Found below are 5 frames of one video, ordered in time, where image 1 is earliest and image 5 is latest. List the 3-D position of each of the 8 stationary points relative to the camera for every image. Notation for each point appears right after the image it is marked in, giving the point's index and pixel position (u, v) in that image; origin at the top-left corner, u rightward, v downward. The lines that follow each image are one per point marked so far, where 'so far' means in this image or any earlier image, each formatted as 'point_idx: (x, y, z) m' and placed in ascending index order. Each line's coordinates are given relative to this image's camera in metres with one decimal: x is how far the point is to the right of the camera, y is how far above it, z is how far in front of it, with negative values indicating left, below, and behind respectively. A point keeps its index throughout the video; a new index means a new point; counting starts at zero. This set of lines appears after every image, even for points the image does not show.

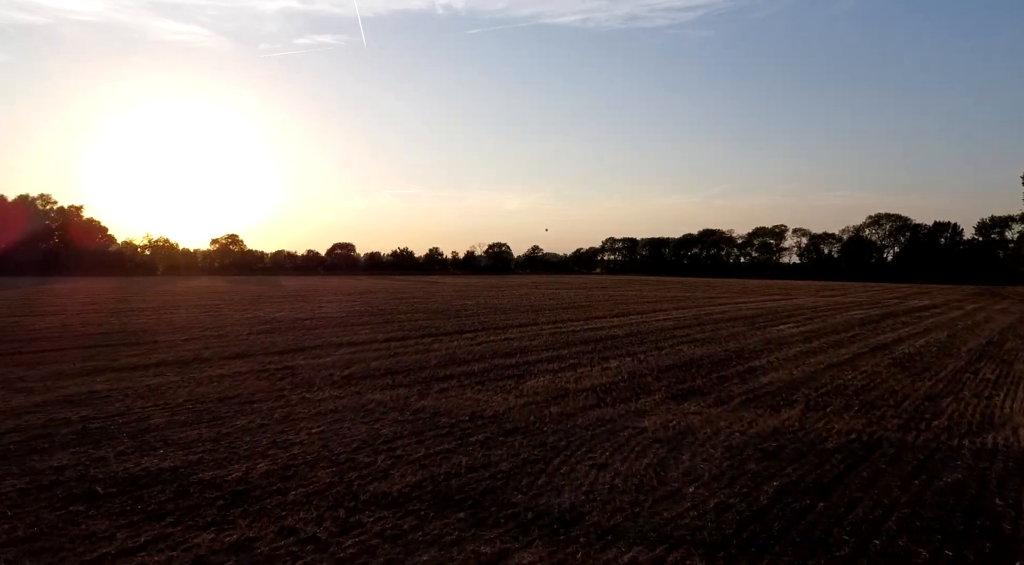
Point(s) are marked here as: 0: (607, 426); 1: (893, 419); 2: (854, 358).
0: (+1.3, -2.0, +9.0) m
1: (+5.6, -2.0, +9.5) m
2: (+8.8, -1.9, +16.4) m
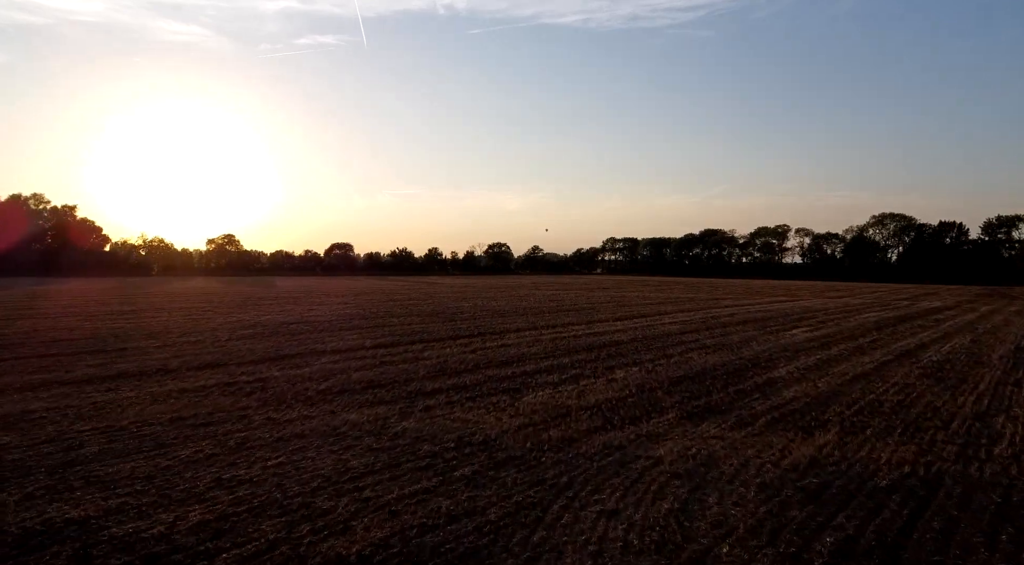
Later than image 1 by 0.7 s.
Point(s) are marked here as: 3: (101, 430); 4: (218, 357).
0: (+1.2, -2.1, +7.7) m
1: (+5.5, -2.1, +8.2) m
2: (+8.7, -2.0, +15.1) m
3: (-5.4, -1.9, +8.4) m
4: (-6.9, -1.8, +15.0) m
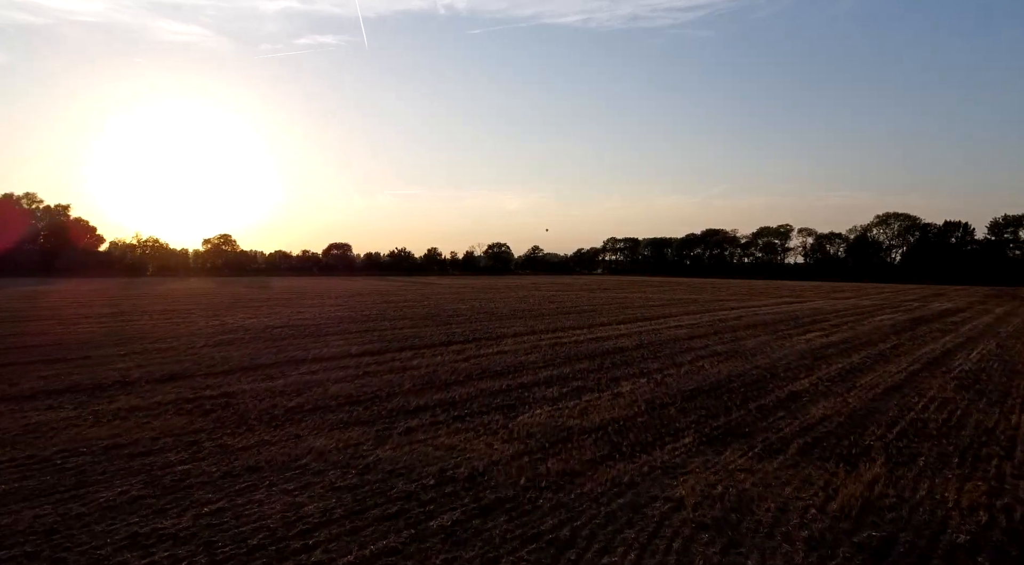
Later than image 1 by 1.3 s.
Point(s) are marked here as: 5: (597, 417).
0: (+1.1, -2.1, +6.5) m
1: (+5.4, -2.1, +6.9) m
2: (+8.6, -2.0, +13.8) m
3: (-5.4, -2.0, +7.1) m
4: (-7.0, -1.8, +13.7) m
5: (+1.3, -2.0, +9.7) m
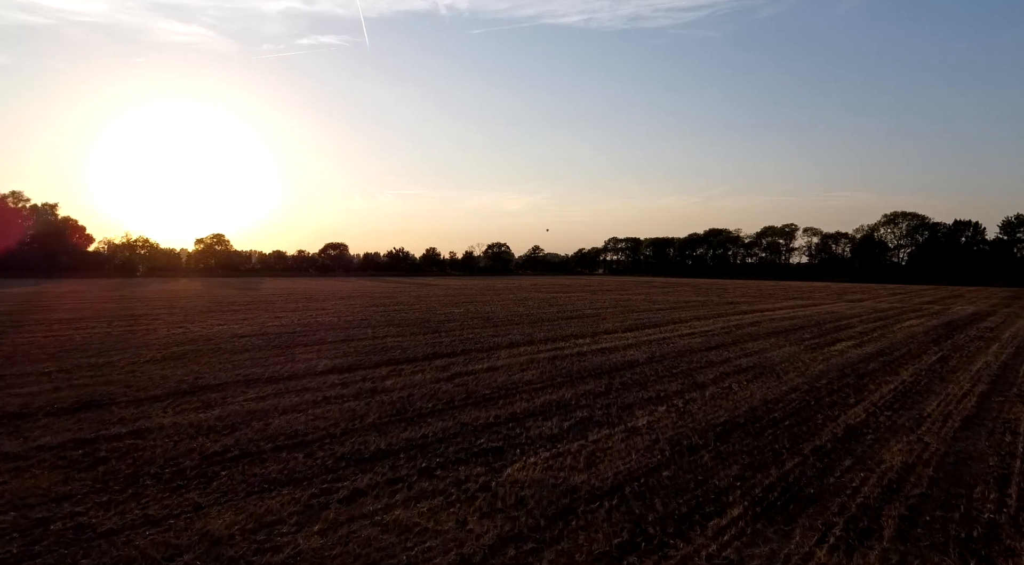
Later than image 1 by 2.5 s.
0: (+1.0, -2.2, +4.1) m
1: (+5.3, -2.2, +4.5) m
2: (+8.4, -2.2, +11.5) m
3: (-5.6, -2.1, +4.8) m
4: (-7.1, -1.9, +11.4) m
5: (+1.1, -2.1, +7.4) m
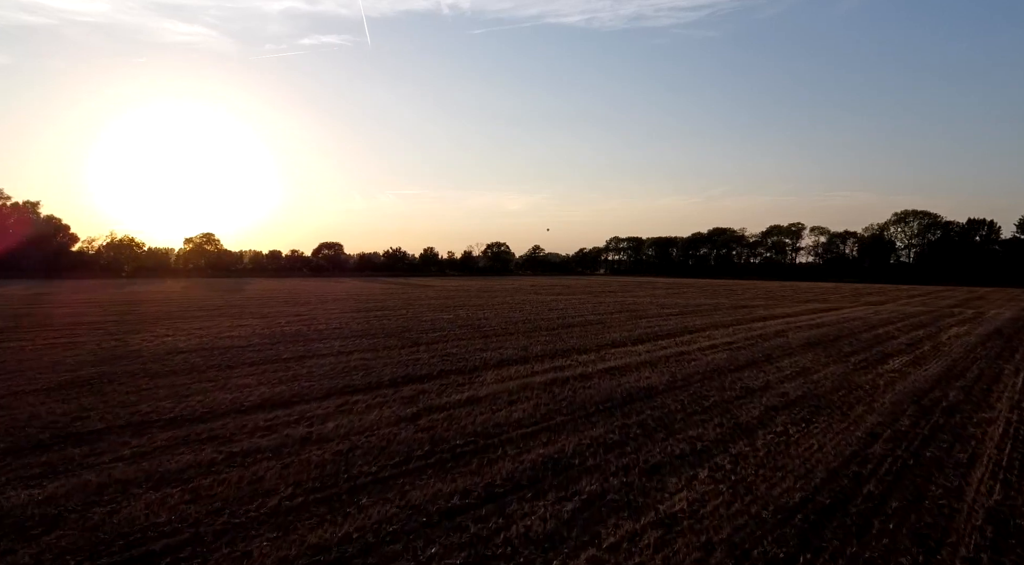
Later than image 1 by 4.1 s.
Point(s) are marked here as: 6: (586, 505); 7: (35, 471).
0: (+0.7, -2.4, +0.9) m
1: (+5.0, -2.4, +1.4) m
2: (+8.2, -2.3, +8.3) m
3: (-5.9, -2.2, +1.6) m
4: (-7.4, -2.1, +8.2) m
5: (+0.9, -2.3, +4.2) m
6: (+0.7, -2.3, +6.5) m
7: (-5.4, -2.1, +7.3) m
